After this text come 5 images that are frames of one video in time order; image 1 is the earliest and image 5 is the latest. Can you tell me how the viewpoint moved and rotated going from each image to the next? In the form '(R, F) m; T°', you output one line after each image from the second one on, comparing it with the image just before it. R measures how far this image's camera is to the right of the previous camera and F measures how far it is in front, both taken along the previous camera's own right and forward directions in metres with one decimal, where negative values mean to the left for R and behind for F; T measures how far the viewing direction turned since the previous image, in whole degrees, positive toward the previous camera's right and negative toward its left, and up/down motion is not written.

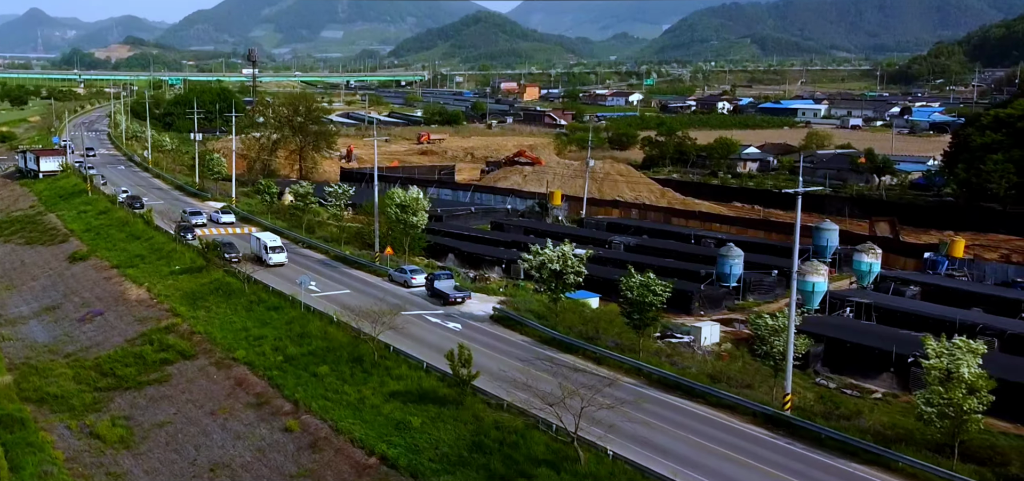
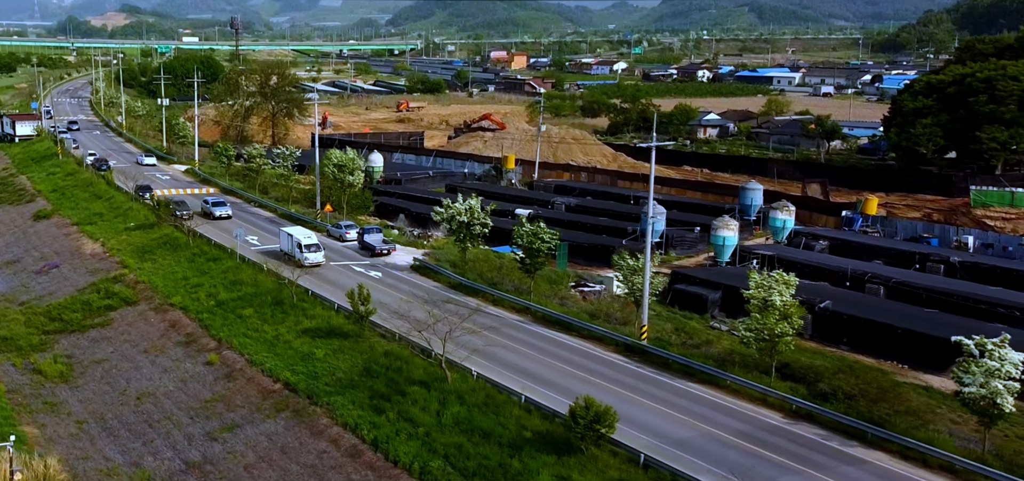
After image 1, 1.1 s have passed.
(+3.2, -3.0) m; +1°
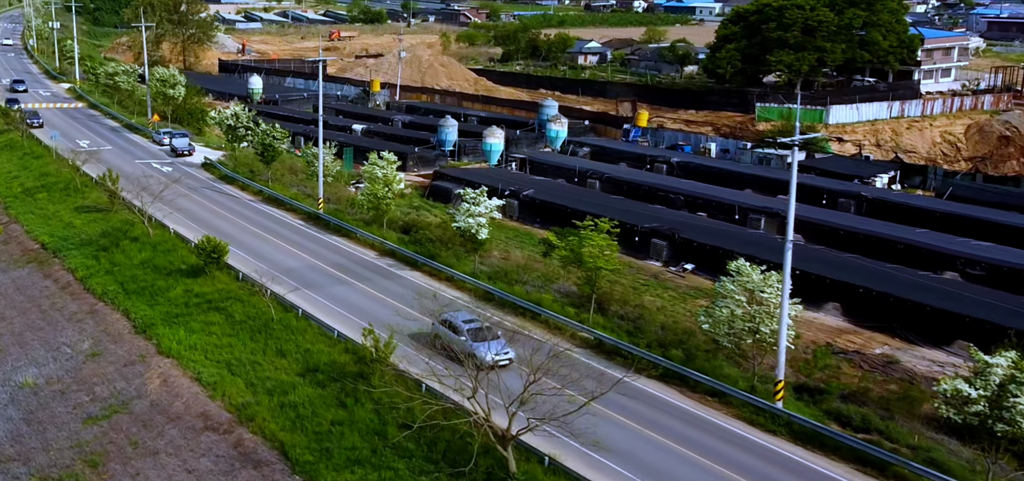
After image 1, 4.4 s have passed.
(+10.2, -8.2) m; +2°
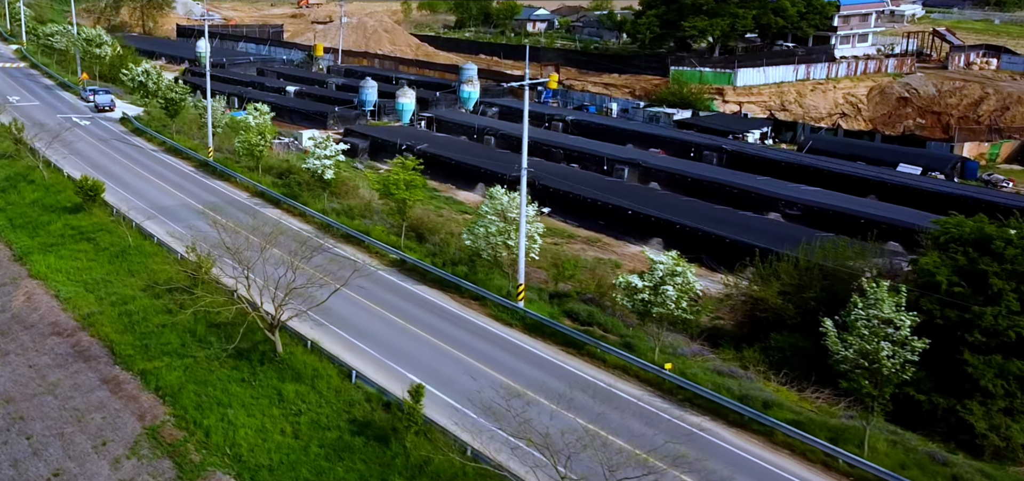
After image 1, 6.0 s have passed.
(+4.8, -3.6) m; +1°
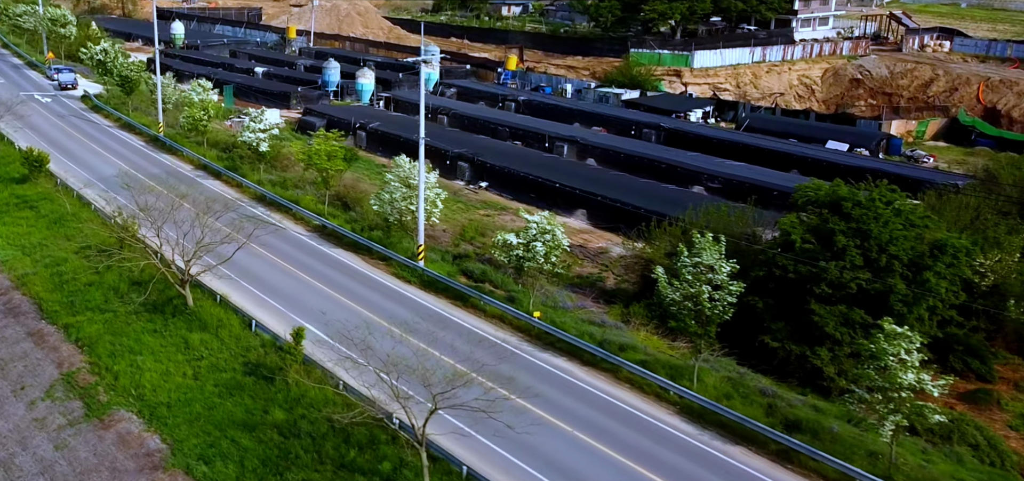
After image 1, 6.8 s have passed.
(+2.4, -1.7) m; 0°
